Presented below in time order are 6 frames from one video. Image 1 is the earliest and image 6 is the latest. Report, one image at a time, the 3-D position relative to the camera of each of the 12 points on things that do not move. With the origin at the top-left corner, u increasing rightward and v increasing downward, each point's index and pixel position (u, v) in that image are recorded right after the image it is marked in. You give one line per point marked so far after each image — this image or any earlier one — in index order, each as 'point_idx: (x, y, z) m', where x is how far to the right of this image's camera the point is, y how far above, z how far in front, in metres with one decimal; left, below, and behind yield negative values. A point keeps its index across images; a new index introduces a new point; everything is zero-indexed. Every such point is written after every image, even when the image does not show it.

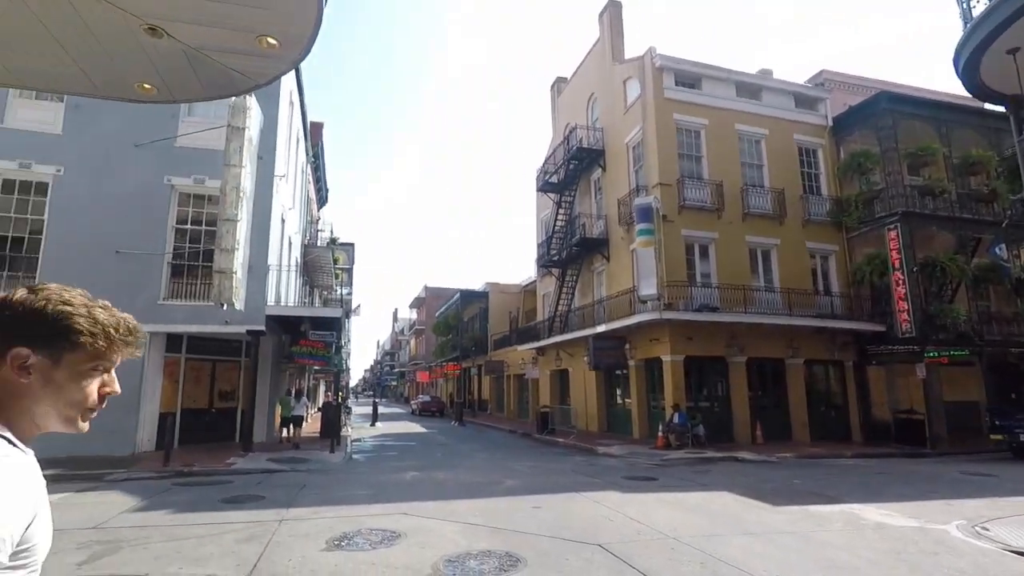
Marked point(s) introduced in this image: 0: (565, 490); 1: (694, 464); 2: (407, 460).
0: (+0.9, -3.4, +10.6) m
1: (+4.4, -4.3, +15.0) m
2: (-2.6, -4.3, +15.7) m
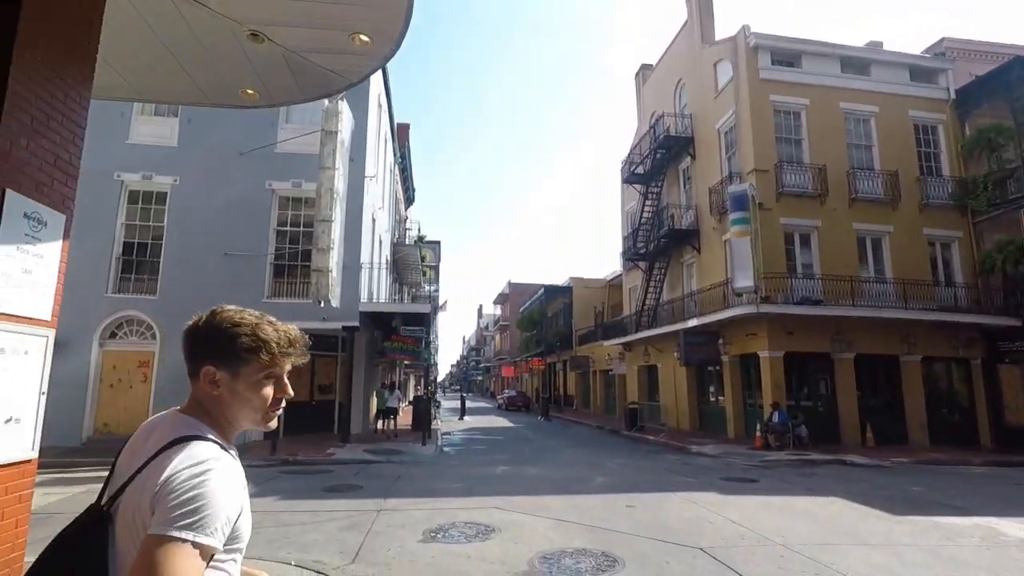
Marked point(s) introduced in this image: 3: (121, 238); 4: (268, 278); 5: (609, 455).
0: (+2.5, -3.3, +10.2) m
1: (+6.5, -4.1, +14.2) m
2: (-0.4, -4.2, +15.8) m
3: (-11.0, +1.4, +17.3) m
4: (-6.9, +0.3, +17.5) m
5: (+2.4, -4.2, +15.8) m
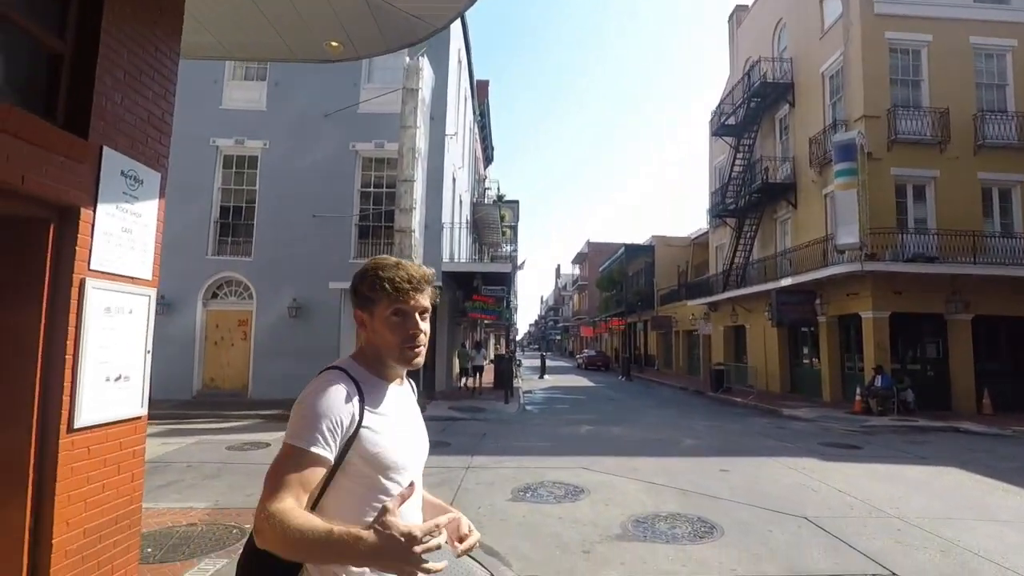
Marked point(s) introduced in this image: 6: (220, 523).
0: (+3.8, -2.6, +9.8) m
1: (+8.3, -3.1, +13.2) m
2: (+1.7, -3.2, +15.7) m
3: (-8.7, +2.5, +18.2) m
4: (-4.6, +1.4, +17.9) m
5: (+4.5, -3.2, +15.4) m
6: (-2.8, -2.2, +5.9) m
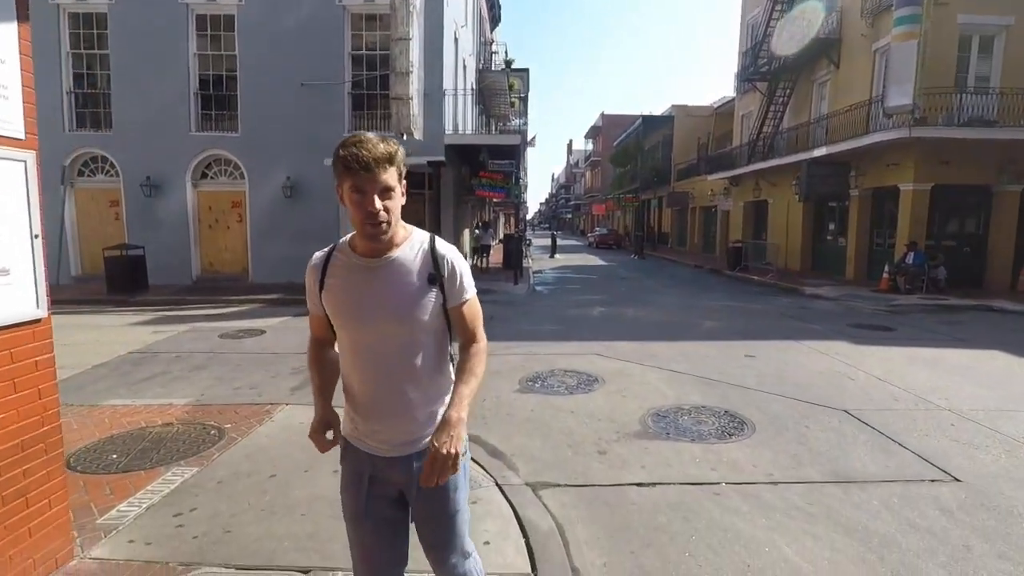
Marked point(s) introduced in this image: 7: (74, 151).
0: (+4.0, -0.7, +9.2) m
1: (+8.5, -0.5, +12.5) m
2: (+2.0, -0.1, +15.1) m
3: (-8.4, +5.8, +16.6) m
4: (-4.4, +4.7, +16.5) m
5: (+4.7, -0.2, +14.7) m
6: (-2.7, -1.2, +5.4) m
7: (-11.7, +3.7, +16.8) m
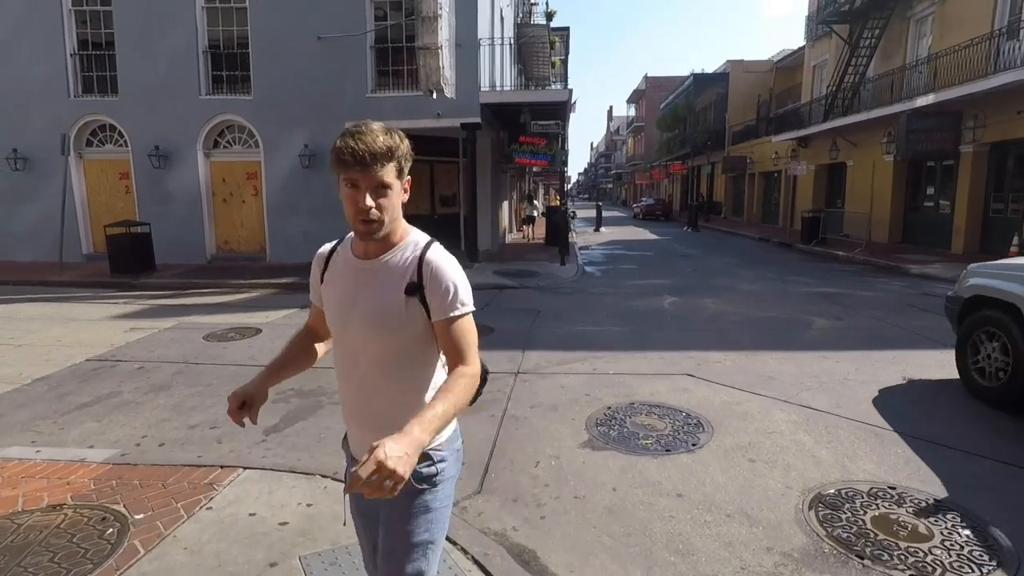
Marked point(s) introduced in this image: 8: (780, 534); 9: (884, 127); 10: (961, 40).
0: (+4.6, -0.6, +6.9) m
1: (+9.4, -0.2, +9.9) m
2: (+2.9, +0.3, +12.9) m
3: (-7.4, +6.2, +14.7) m
4: (-3.3, +5.2, +14.5) m
5: (+5.7, +0.2, +12.3) m
6: (-2.3, -1.2, +3.5) m
7: (-10.7, +4.1, +15.2) m
8: (+1.3, -1.2, +3.1) m
9: (+10.5, +4.5, +17.5) m
10: (+10.5, +5.7, +14.5) m
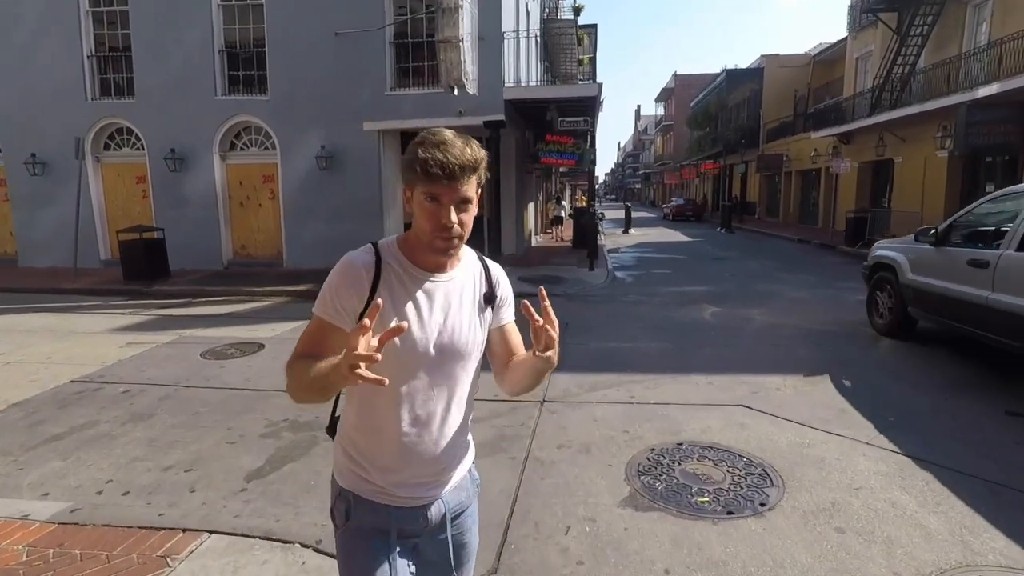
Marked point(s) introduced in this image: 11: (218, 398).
0: (+4.8, -0.7, +5.9) m
1: (+9.7, -0.3, +8.7) m
2: (+3.4, +0.1, +12.0) m
3: (-6.8, +6.0, +14.3) m
4: (-2.8, +5.0, +13.8) m
5: (+6.2, +0.1, +11.3) m
6: (-2.2, -1.4, +2.8) m
7: (-10.0, +4.0, +14.9) m
8: (+1.4, -1.4, +2.3) m
9: (+11.2, +4.4, +16.3) m
10: (+11.1, +5.6, +13.3) m
11: (-2.6, -1.0, +5.5) m
